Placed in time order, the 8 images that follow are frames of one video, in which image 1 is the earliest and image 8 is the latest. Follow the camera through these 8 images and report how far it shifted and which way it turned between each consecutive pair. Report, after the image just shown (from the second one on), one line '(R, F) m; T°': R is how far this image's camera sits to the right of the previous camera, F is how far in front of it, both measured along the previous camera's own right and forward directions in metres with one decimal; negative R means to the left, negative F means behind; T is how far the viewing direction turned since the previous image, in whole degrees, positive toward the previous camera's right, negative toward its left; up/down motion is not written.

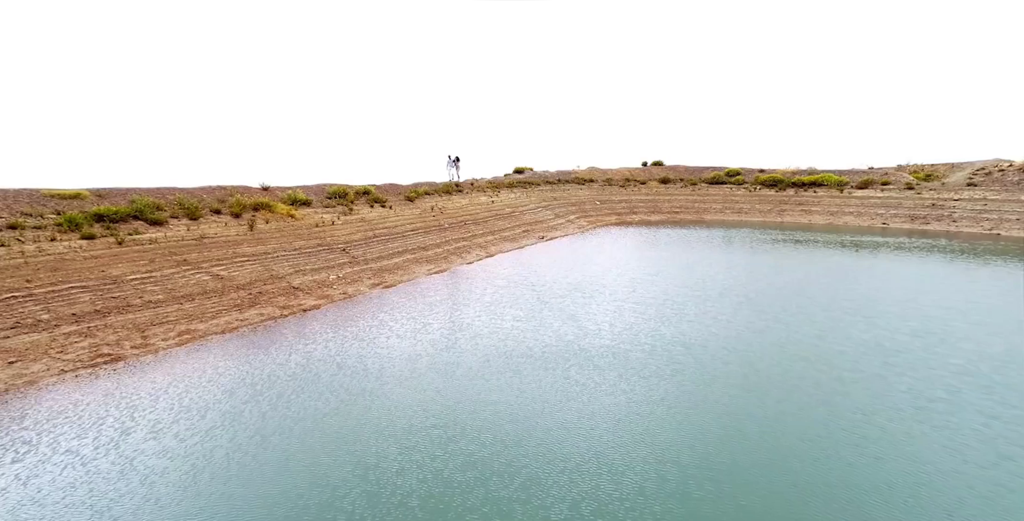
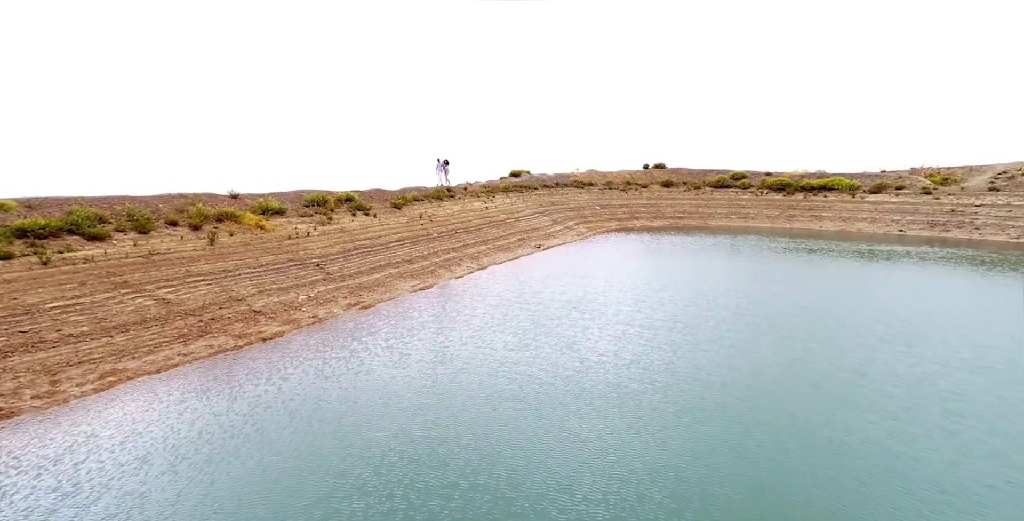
(+0.2, +1.4) m; 0°
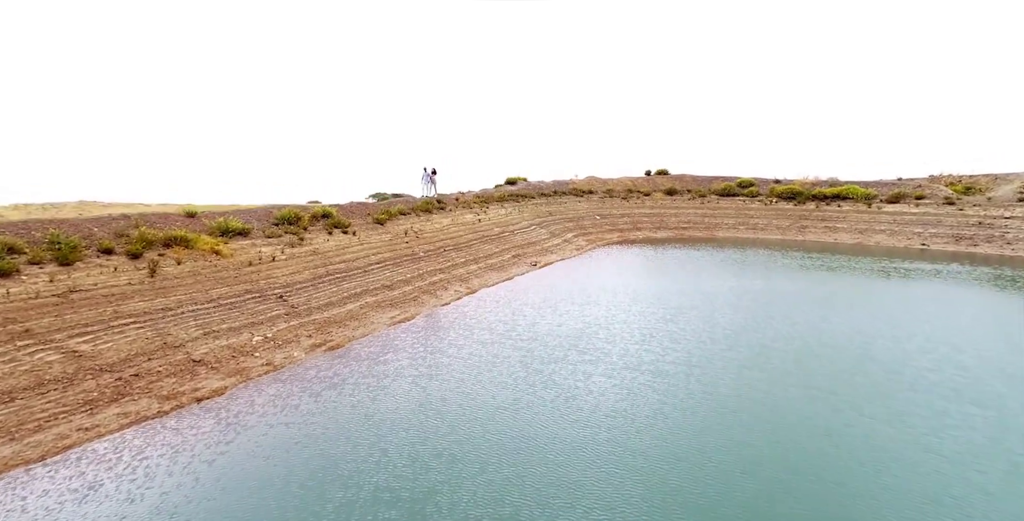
(+0.2, +1.6) m; 0°
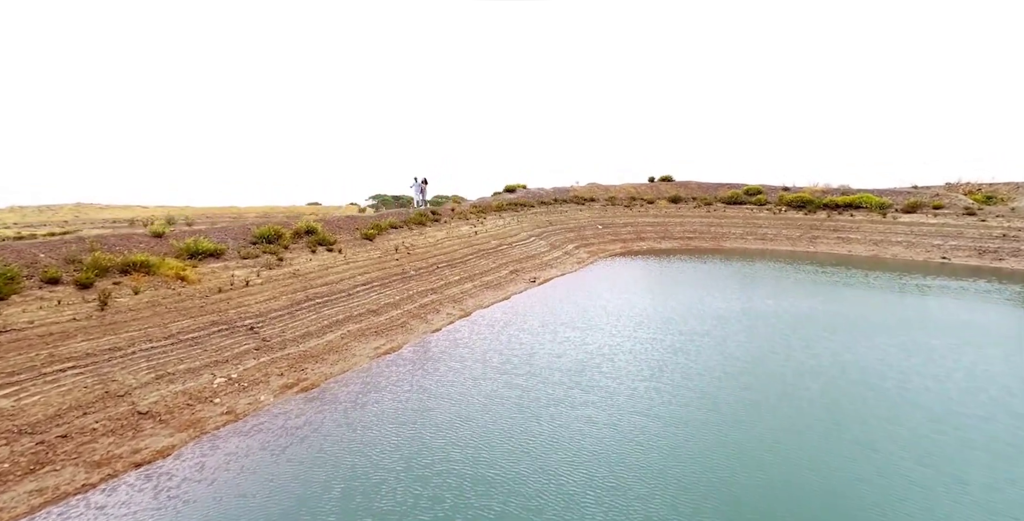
(+0.1, +1.1) m; 0°
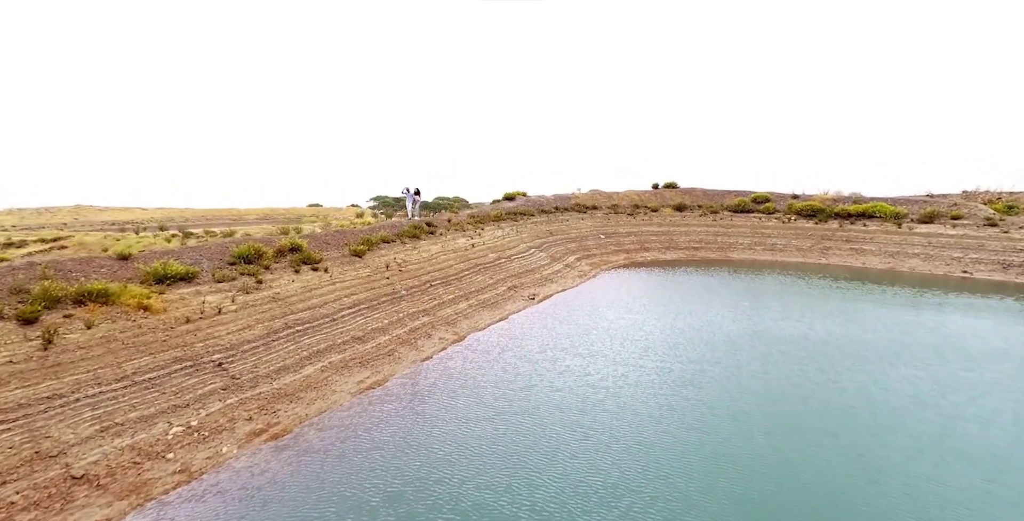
(+0.1, +1.0) m; 0°
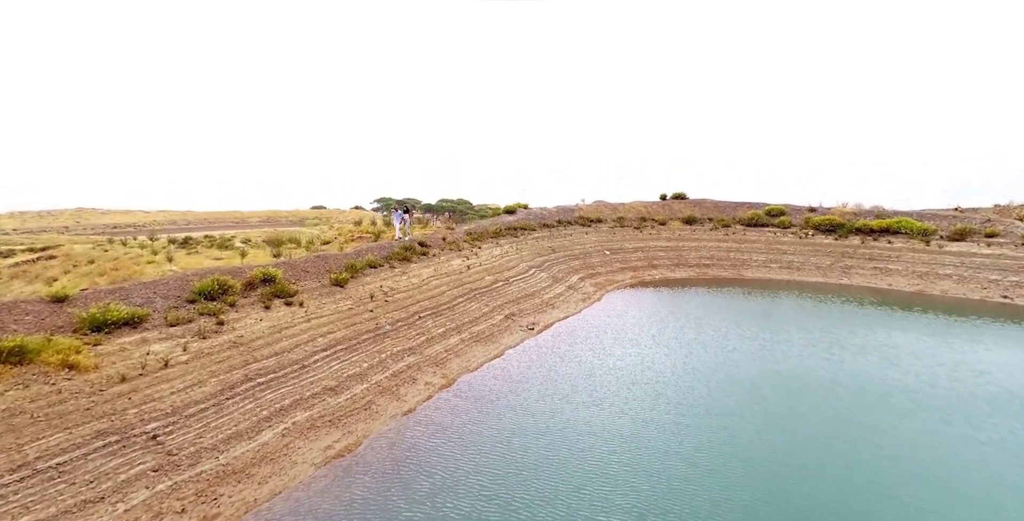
(+0.2, +1.5) m; 0°
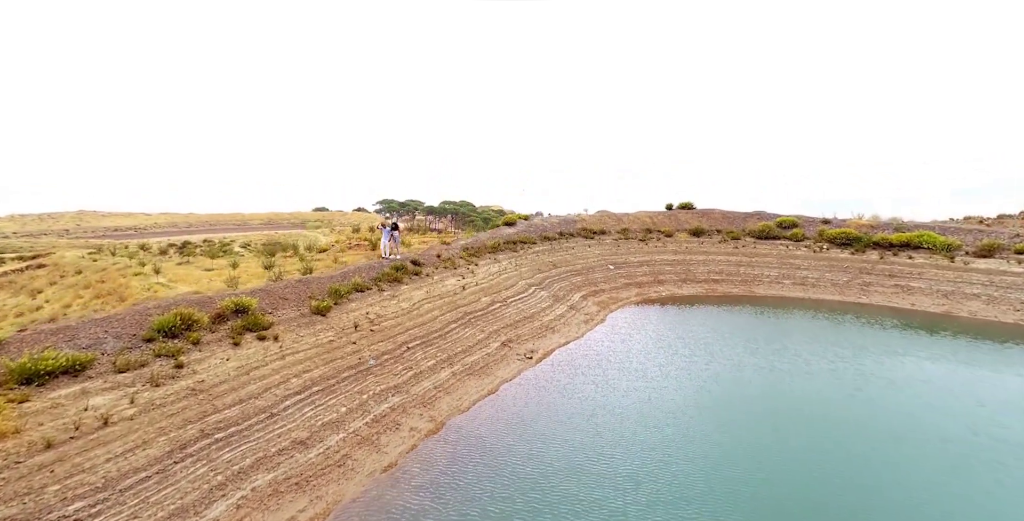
(+0.2, +1.2) m; 0°
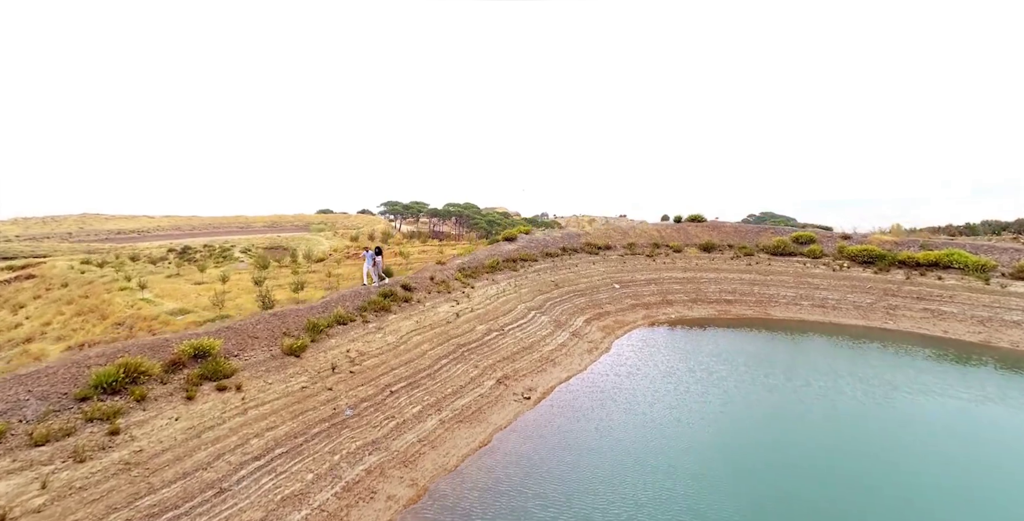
(+0.2, +1.4) m; 0°
